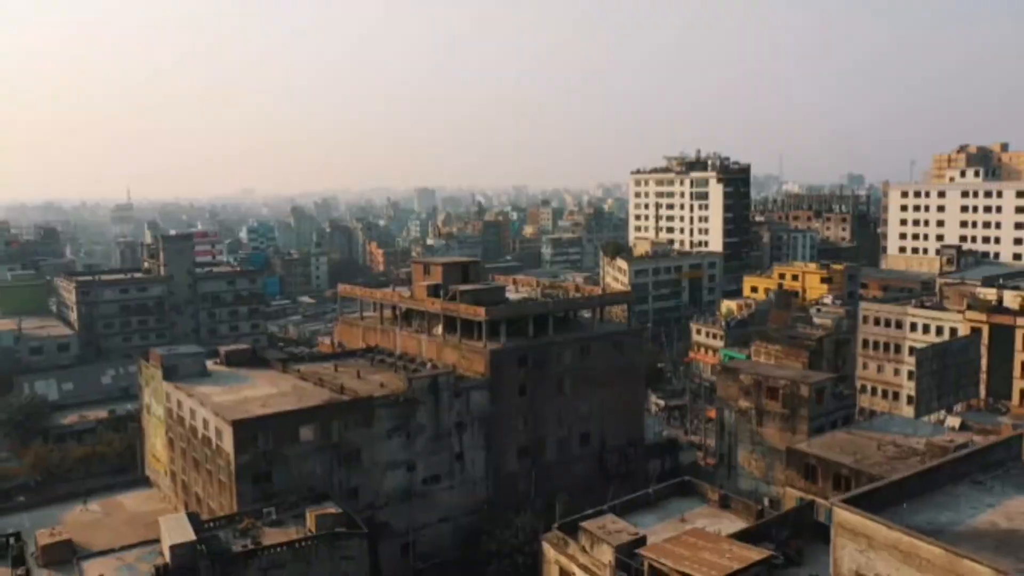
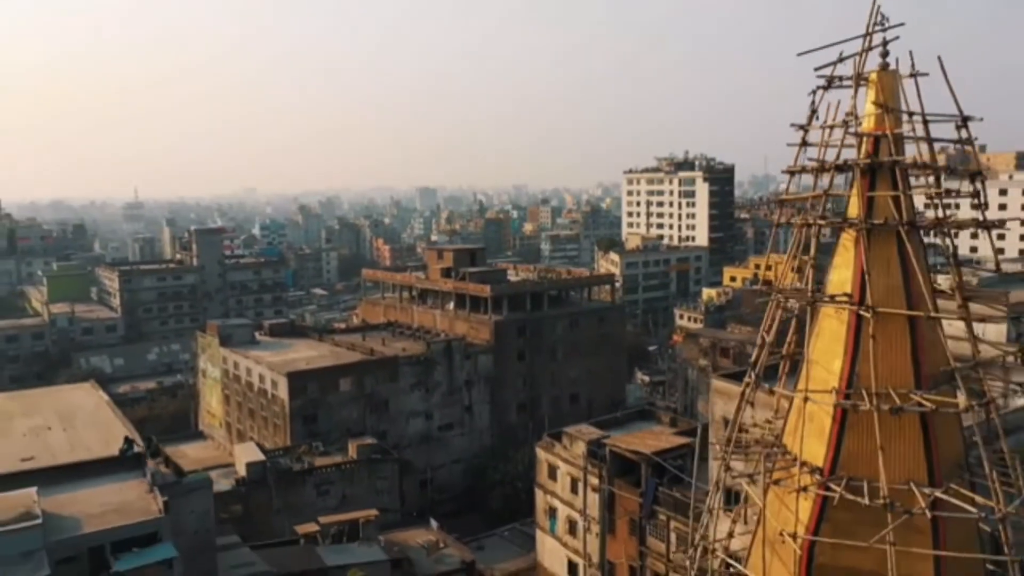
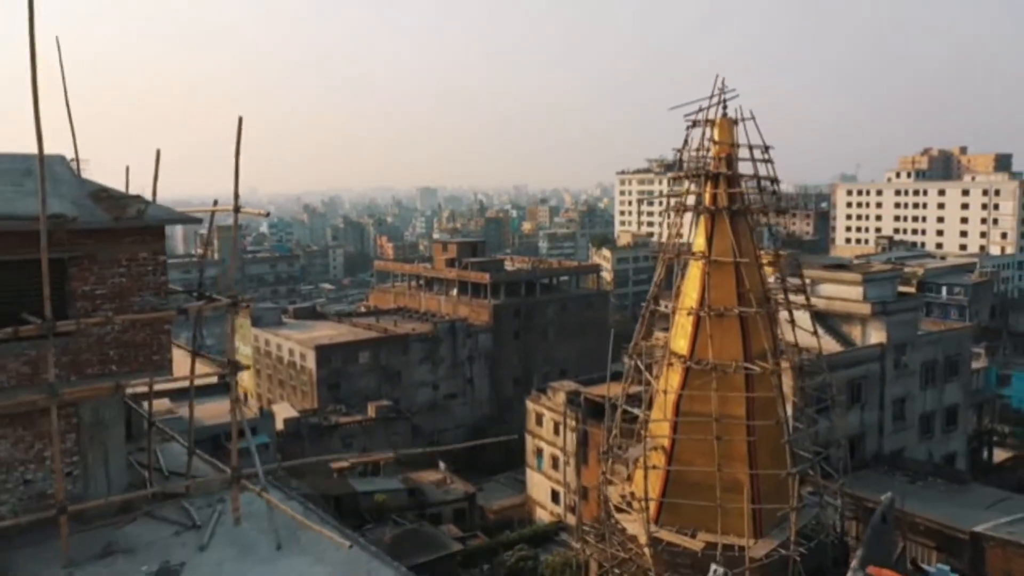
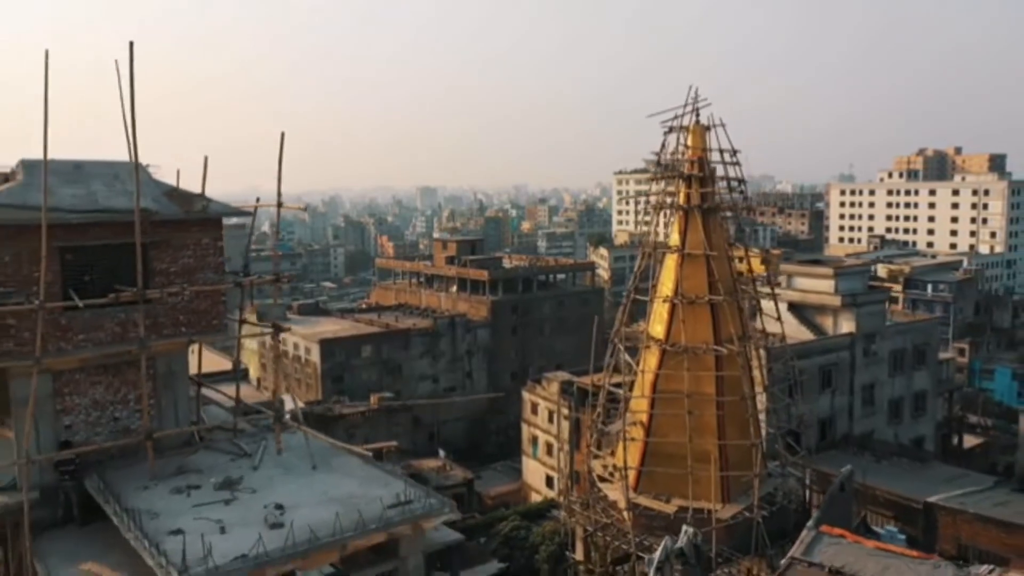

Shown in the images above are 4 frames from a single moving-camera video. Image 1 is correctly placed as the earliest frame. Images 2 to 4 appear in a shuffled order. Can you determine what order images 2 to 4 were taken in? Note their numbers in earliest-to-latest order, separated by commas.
2, 3, 4
